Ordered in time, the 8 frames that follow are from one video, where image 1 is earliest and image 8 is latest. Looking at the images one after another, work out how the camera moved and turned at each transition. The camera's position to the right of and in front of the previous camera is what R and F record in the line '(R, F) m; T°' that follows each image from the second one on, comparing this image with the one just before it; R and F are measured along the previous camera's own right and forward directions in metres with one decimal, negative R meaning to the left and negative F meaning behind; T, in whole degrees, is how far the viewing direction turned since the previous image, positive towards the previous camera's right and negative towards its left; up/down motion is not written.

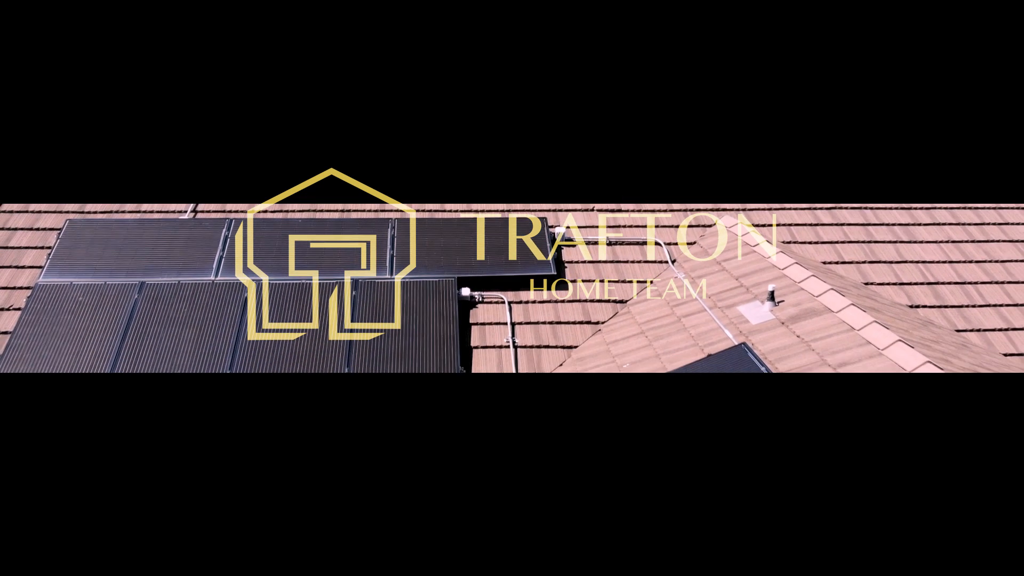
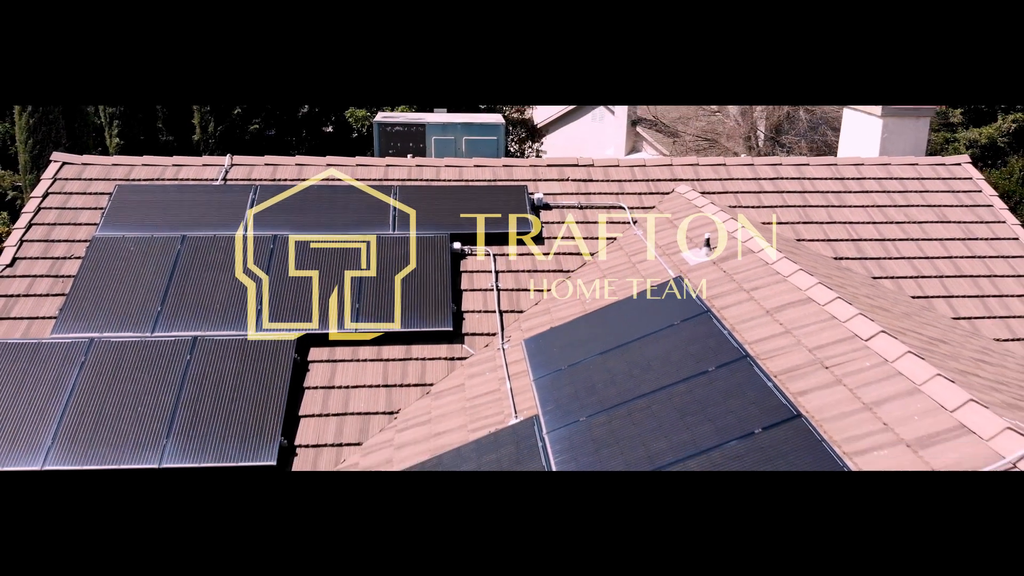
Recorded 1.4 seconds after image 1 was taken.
(+0.1, -1.7) m; 0°
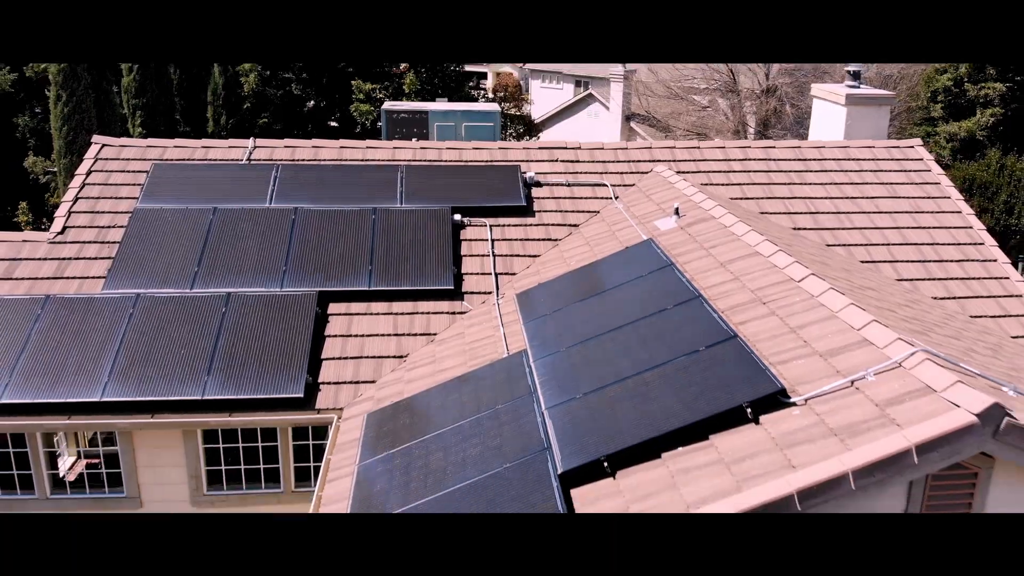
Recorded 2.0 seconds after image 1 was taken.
(+0.1, -1.4) m; 0°
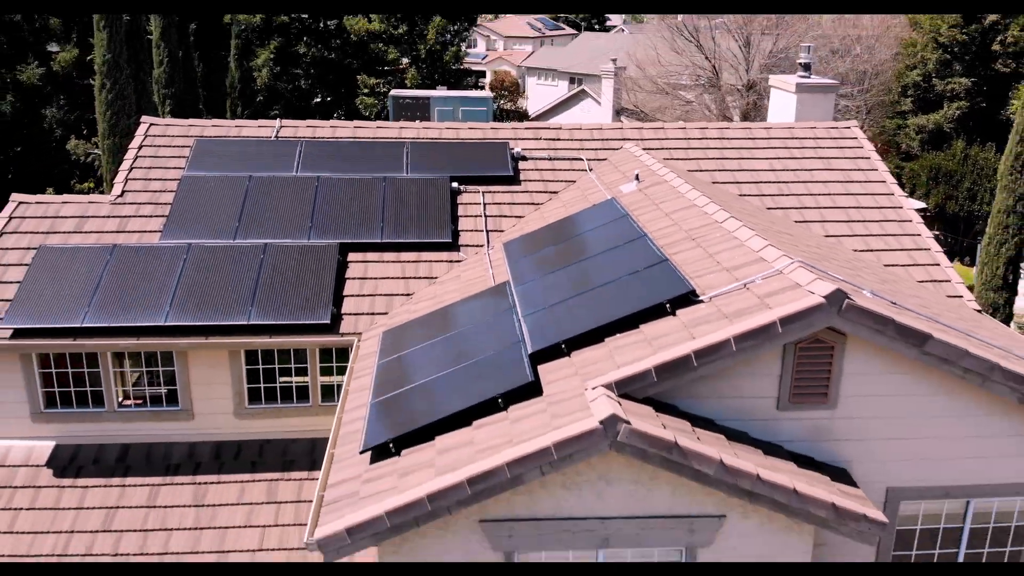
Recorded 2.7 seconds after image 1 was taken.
(+0.1, -2.2) m; 0°
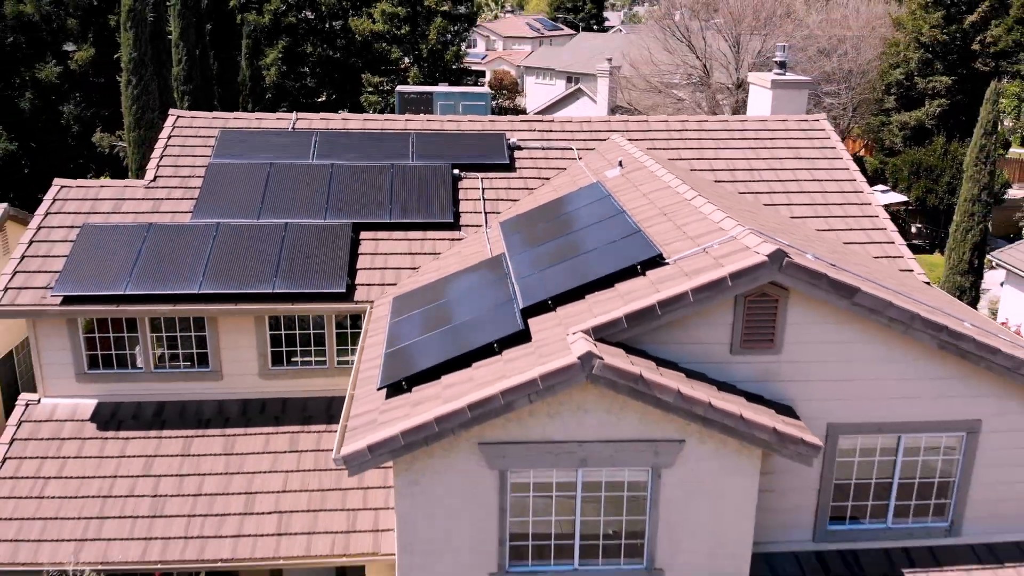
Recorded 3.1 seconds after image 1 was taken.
(+0.1, -1.5) m; 0°
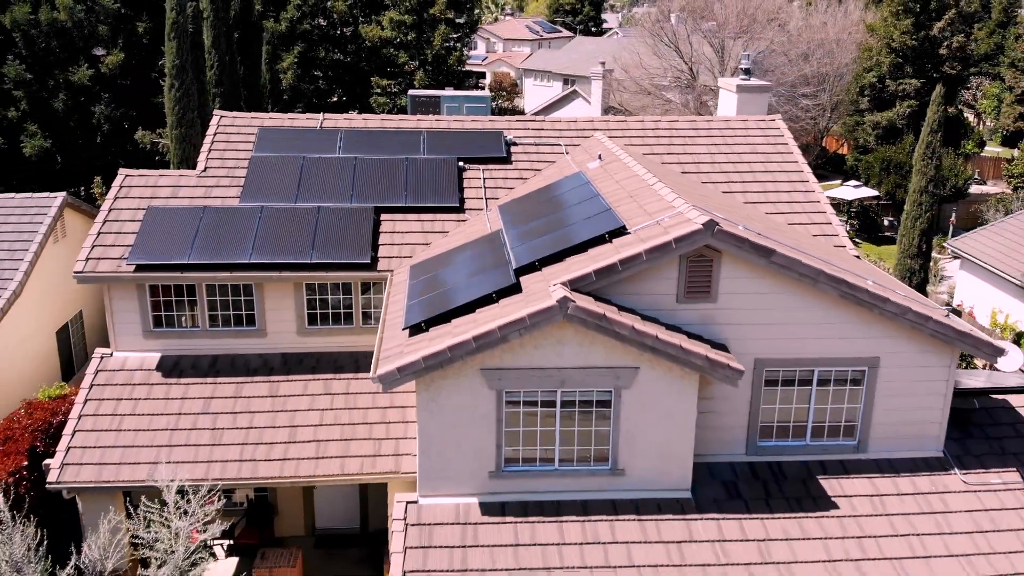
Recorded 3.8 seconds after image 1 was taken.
(+0.1, -2.7) m; 0°
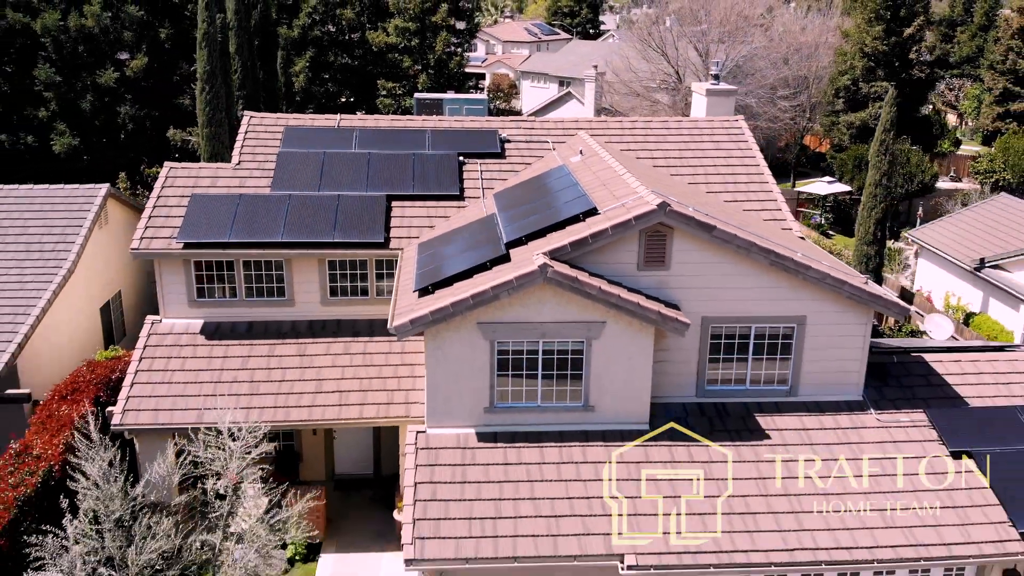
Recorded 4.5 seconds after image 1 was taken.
(+0.1, -2.8) m; 0°
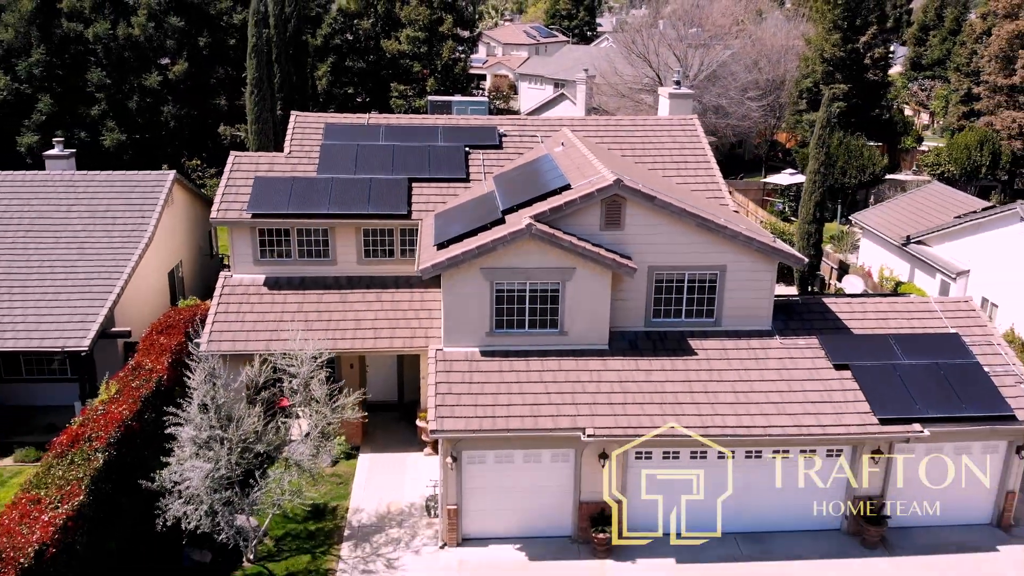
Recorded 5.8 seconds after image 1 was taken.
(+0.1, -5.3) m; 0°
